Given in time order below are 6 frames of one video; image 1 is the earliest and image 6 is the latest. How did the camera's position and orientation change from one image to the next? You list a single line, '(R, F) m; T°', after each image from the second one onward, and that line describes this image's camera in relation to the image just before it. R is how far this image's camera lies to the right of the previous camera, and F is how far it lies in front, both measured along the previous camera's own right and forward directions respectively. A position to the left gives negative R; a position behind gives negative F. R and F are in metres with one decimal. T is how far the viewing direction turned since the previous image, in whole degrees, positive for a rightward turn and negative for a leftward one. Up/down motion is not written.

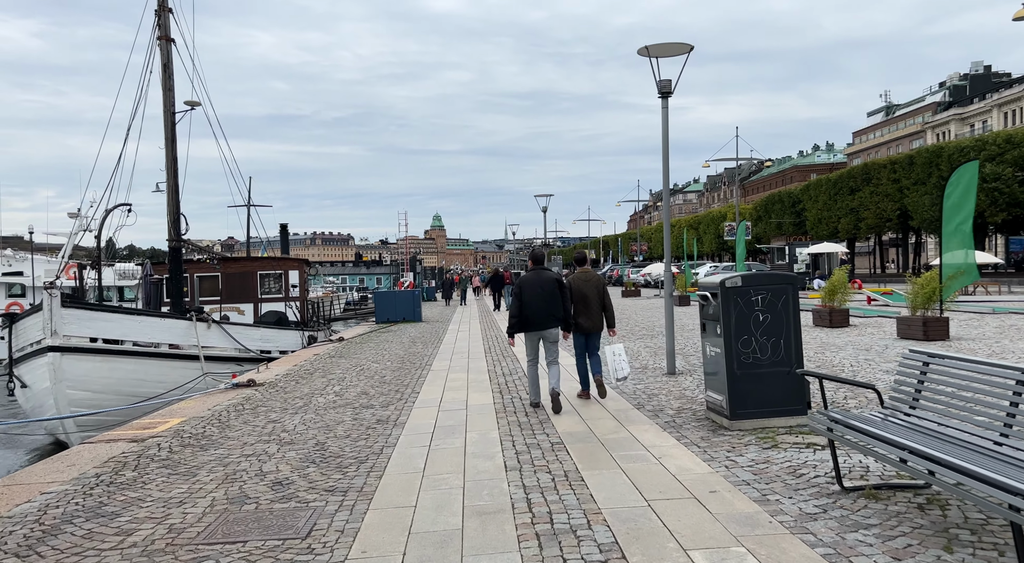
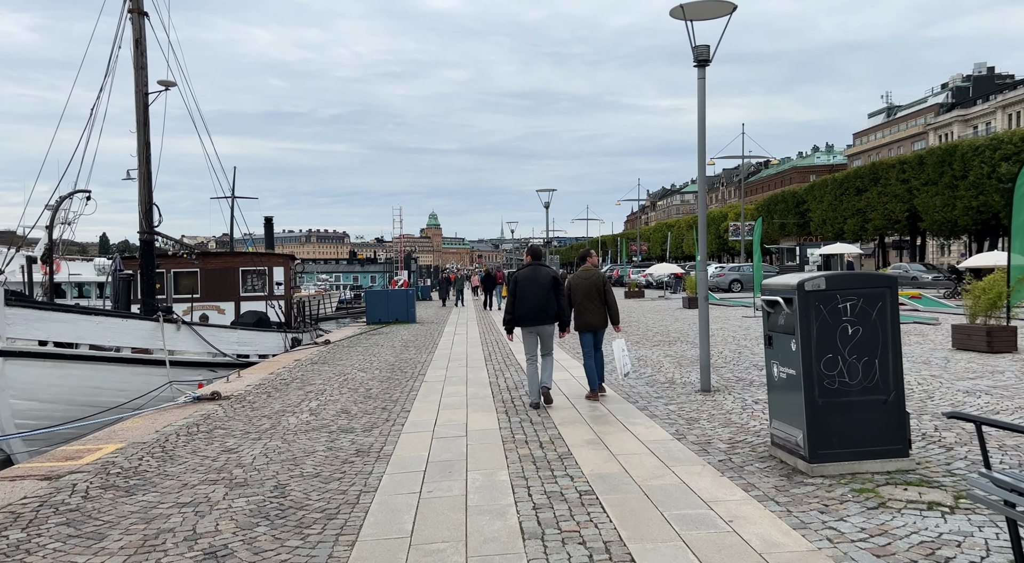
(-0.2, +1.6) m; 0°
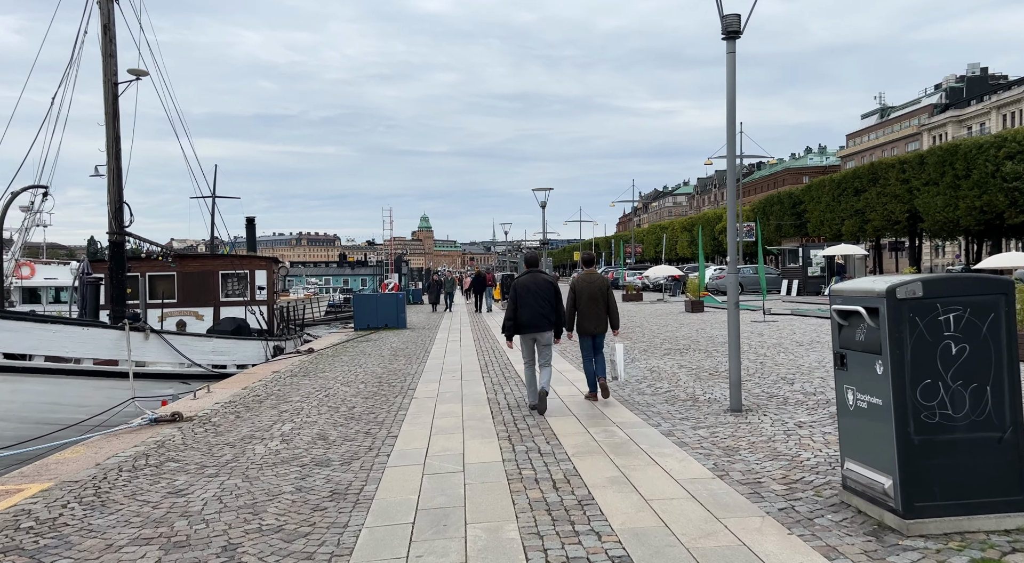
(-0.1, +1.2) m; +1°
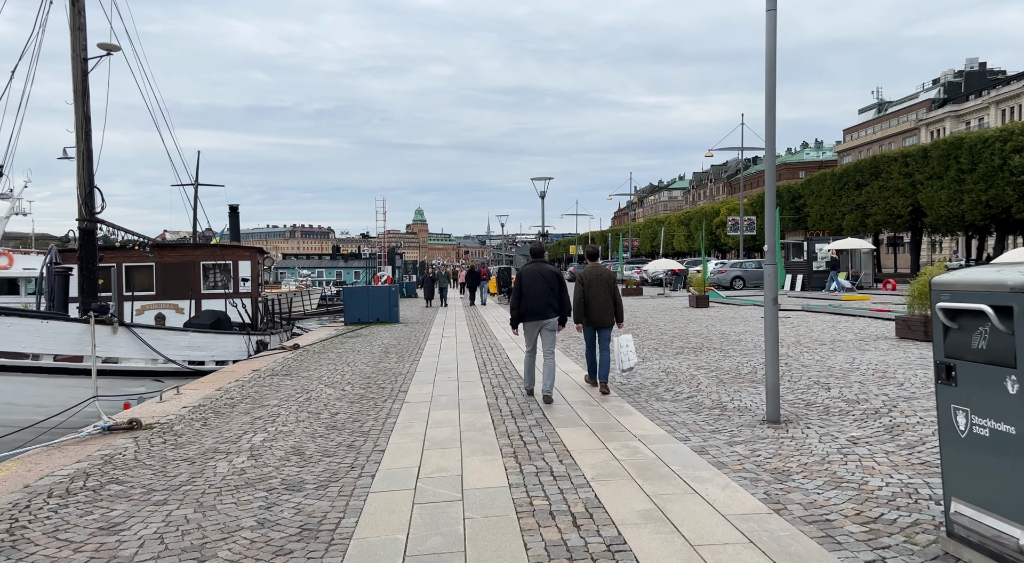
(-0.1, +1.1) m; 0°
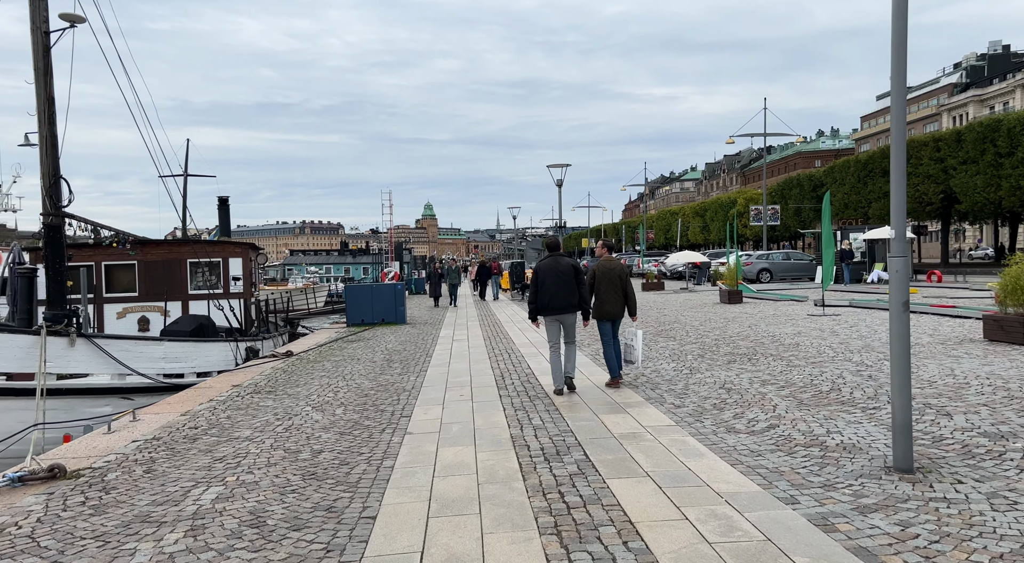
(-0.2, +1.9) m; -1°
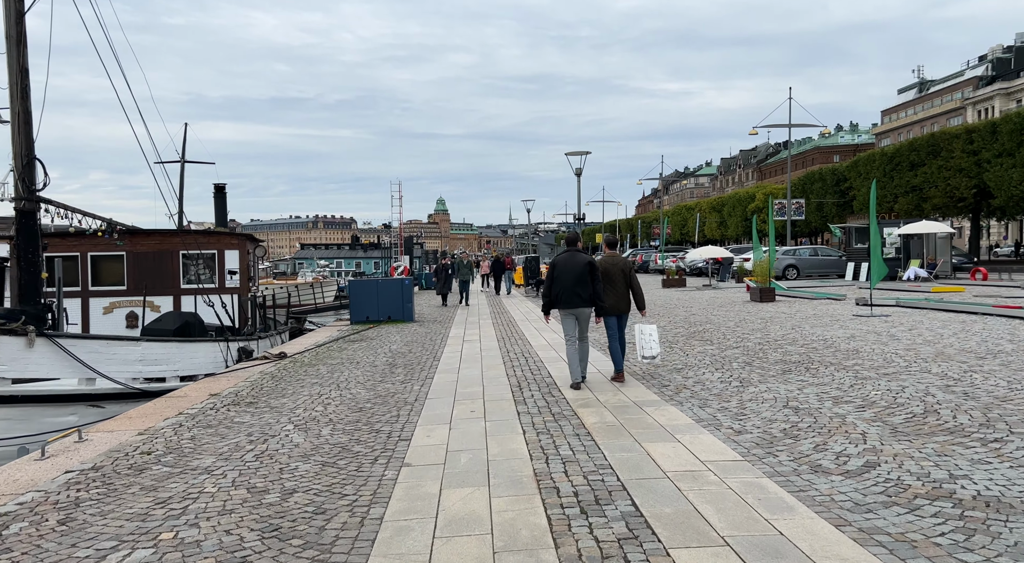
(-0.1, +1.5) m; -1°
